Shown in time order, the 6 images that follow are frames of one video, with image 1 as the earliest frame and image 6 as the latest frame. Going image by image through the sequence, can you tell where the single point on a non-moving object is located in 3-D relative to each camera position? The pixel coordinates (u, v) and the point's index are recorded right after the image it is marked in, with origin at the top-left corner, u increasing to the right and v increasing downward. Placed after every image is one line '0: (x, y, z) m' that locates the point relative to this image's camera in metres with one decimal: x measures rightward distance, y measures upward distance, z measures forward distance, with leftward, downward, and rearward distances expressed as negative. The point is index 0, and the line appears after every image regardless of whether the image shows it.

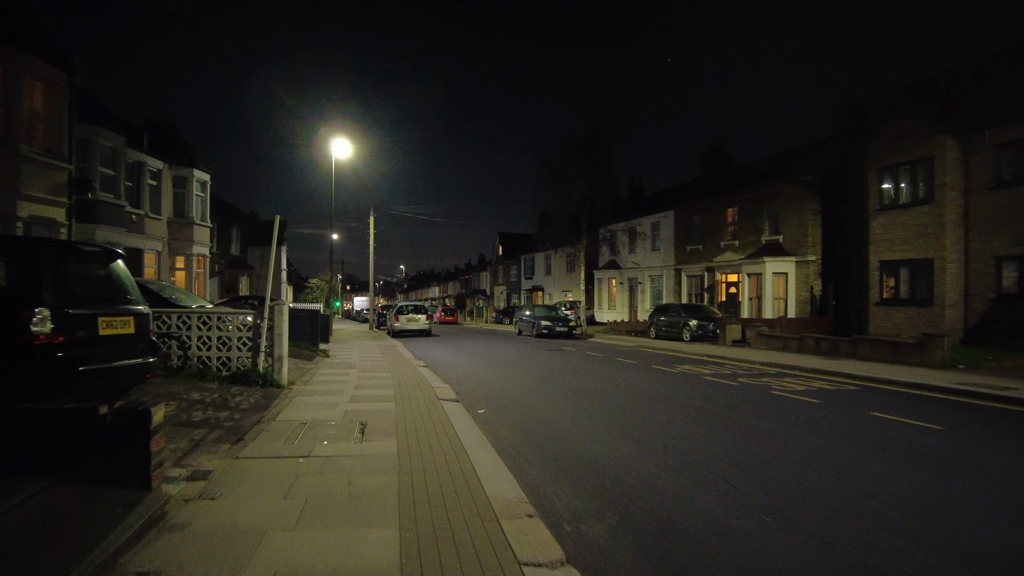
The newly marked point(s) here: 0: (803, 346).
0: (+7.7, -1.5, +18.9) m
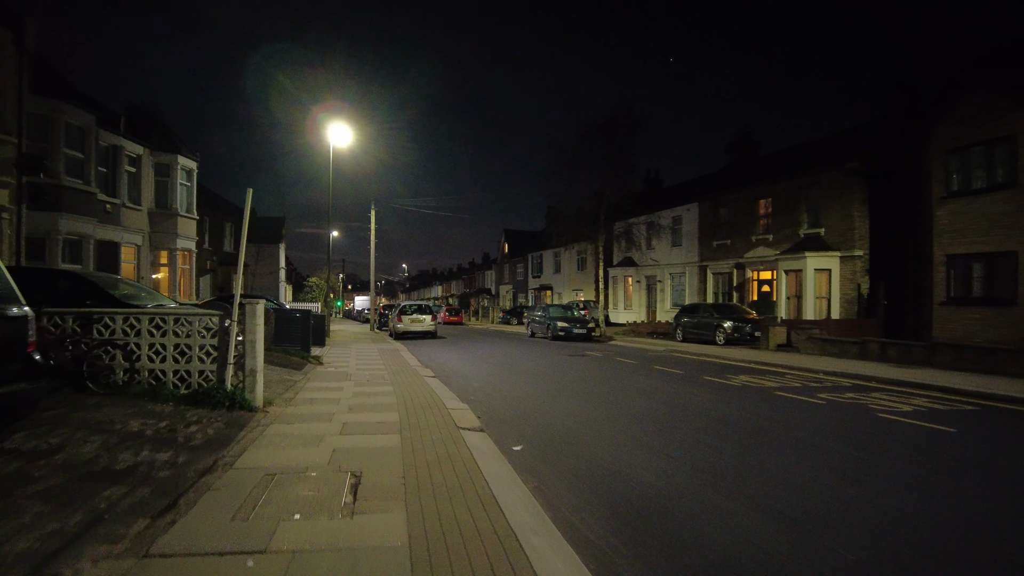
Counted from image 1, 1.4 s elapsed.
0: (+8.1, -1.5, +16.6) m
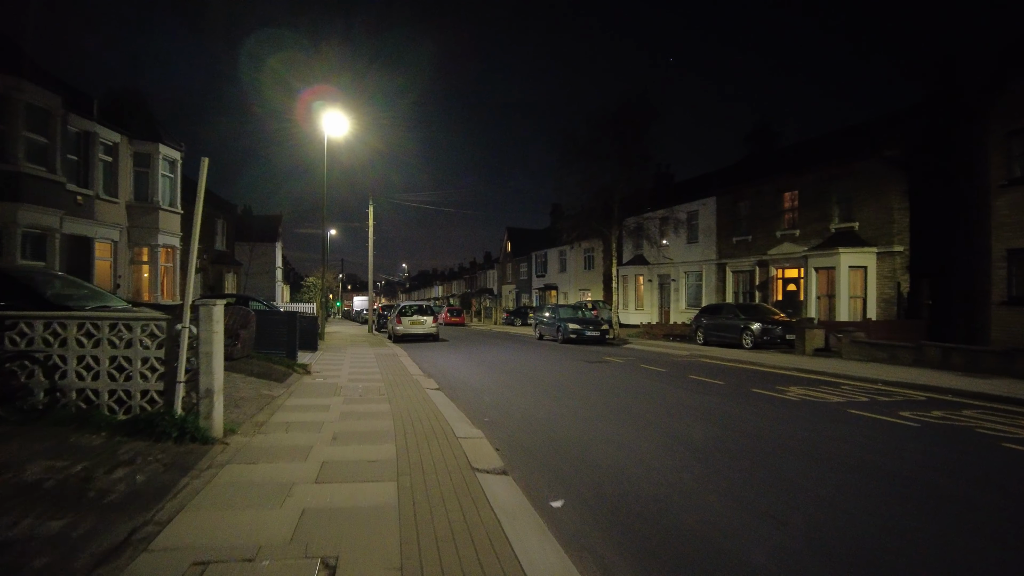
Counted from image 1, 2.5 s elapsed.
0: (+8.4, -1.4, +14.8) m
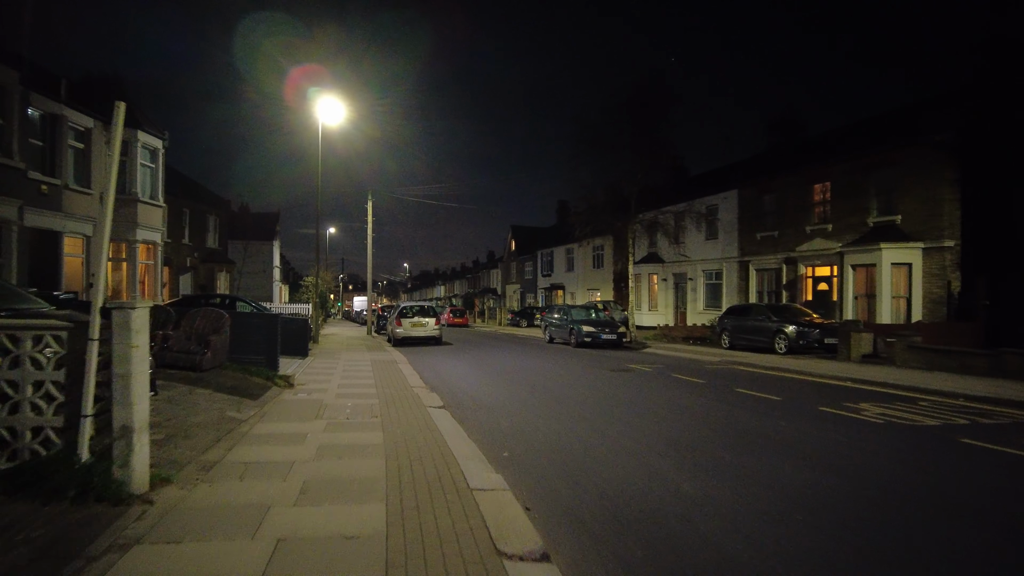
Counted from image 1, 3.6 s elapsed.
0: (+8.6, -1.4, +12.9) m
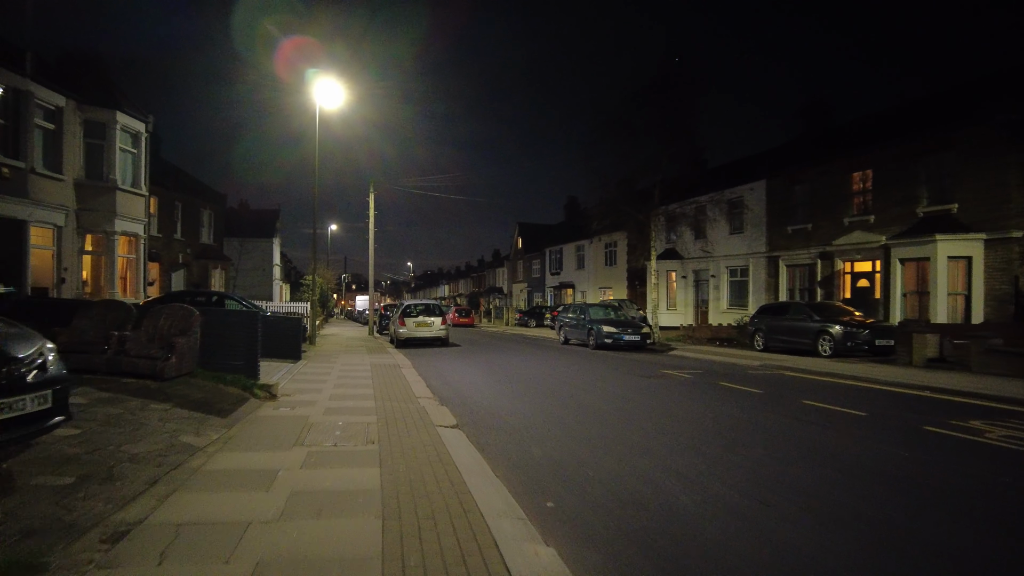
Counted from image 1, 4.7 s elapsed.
0: (+9.0, -1.3, +11.0) m
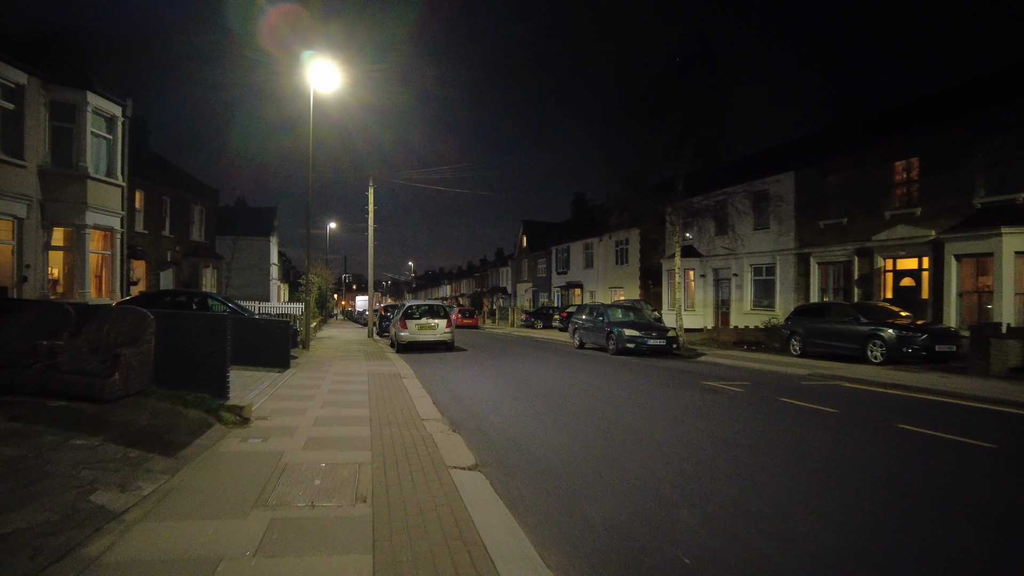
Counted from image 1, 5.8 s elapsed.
0: (+9.3, -1.3, +9.2) m
